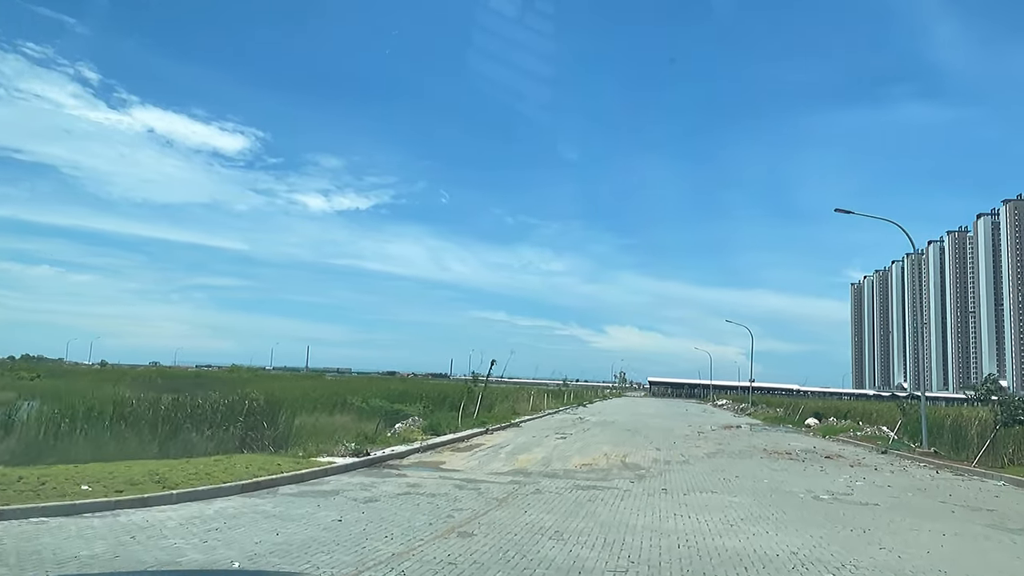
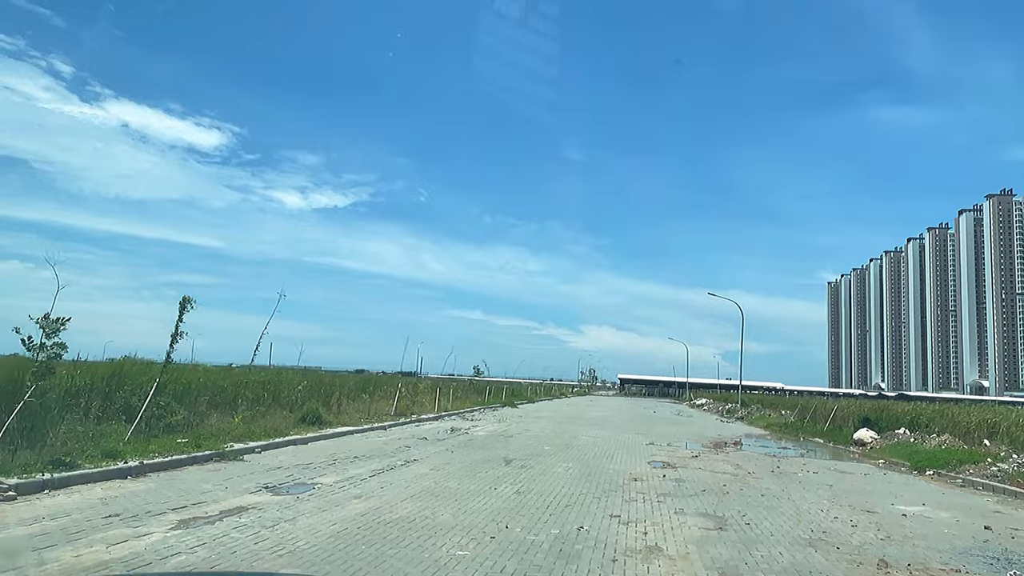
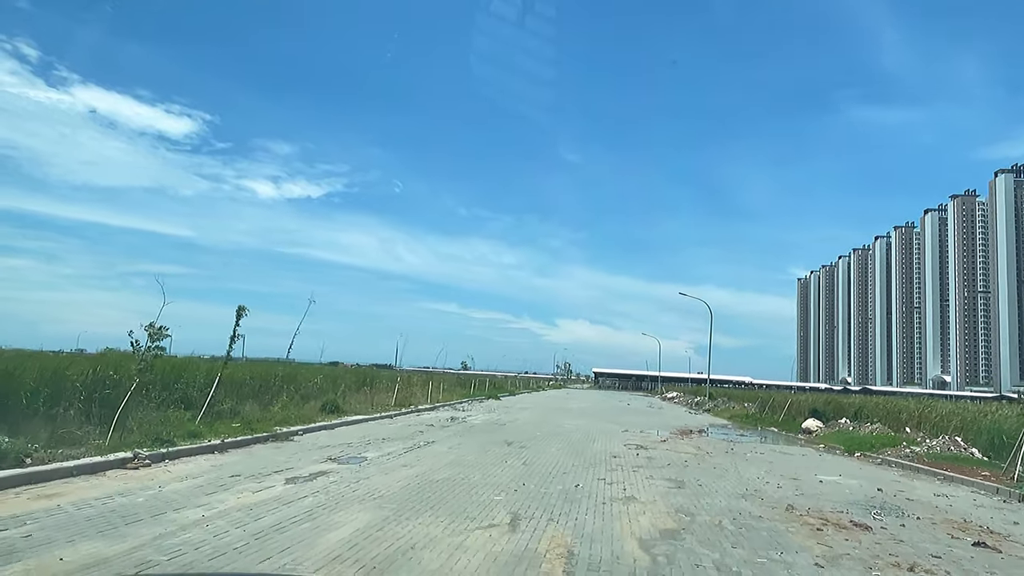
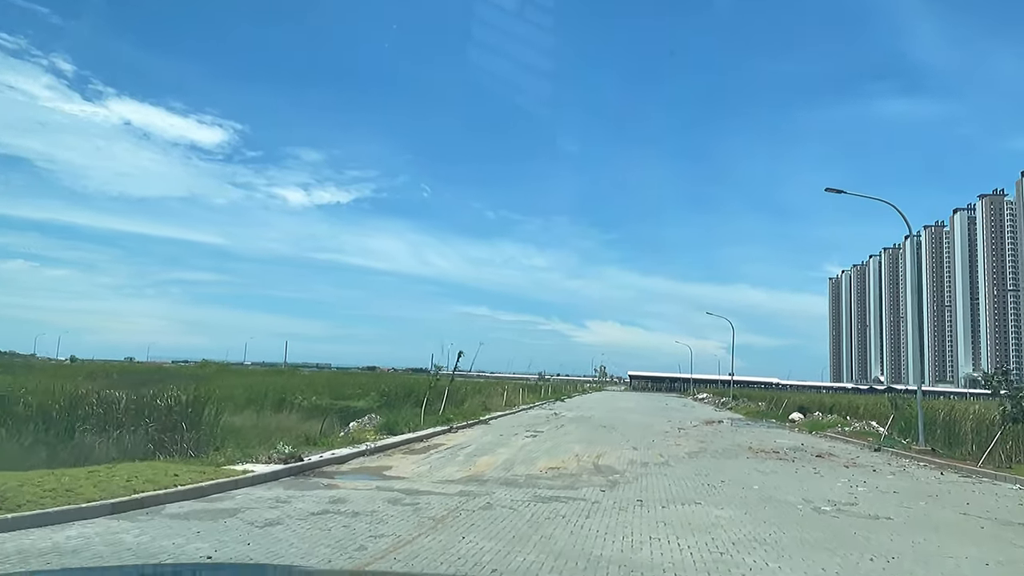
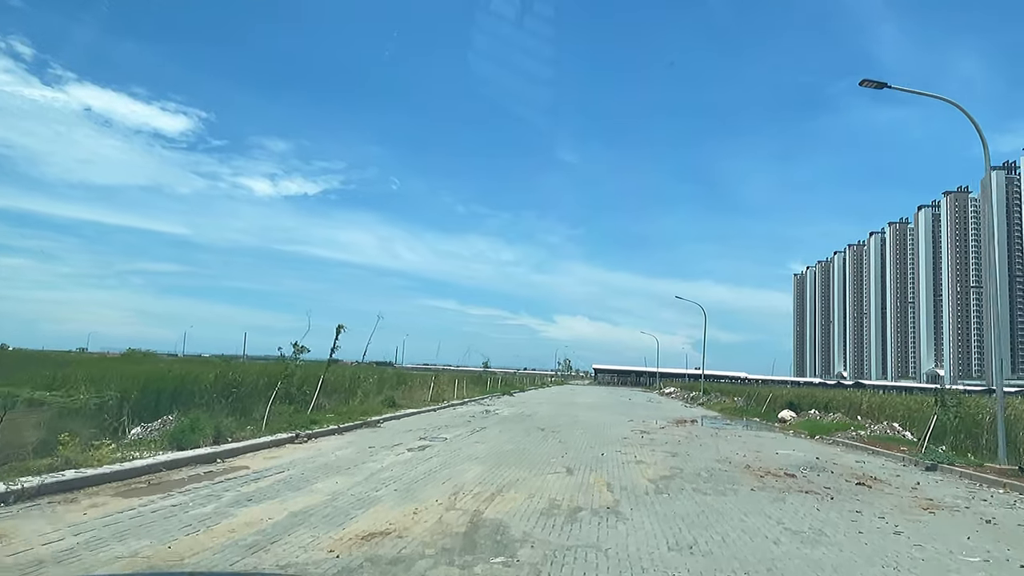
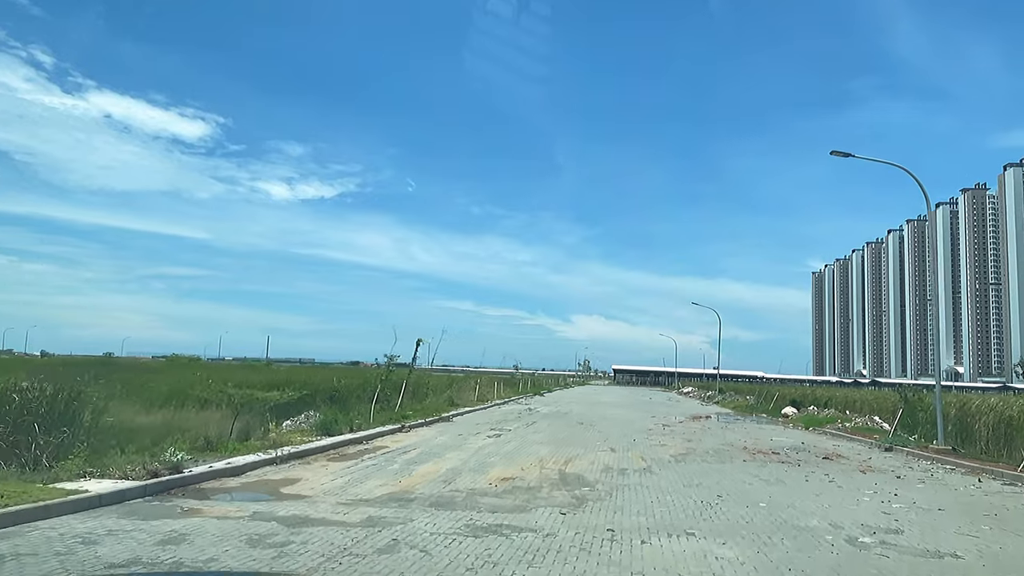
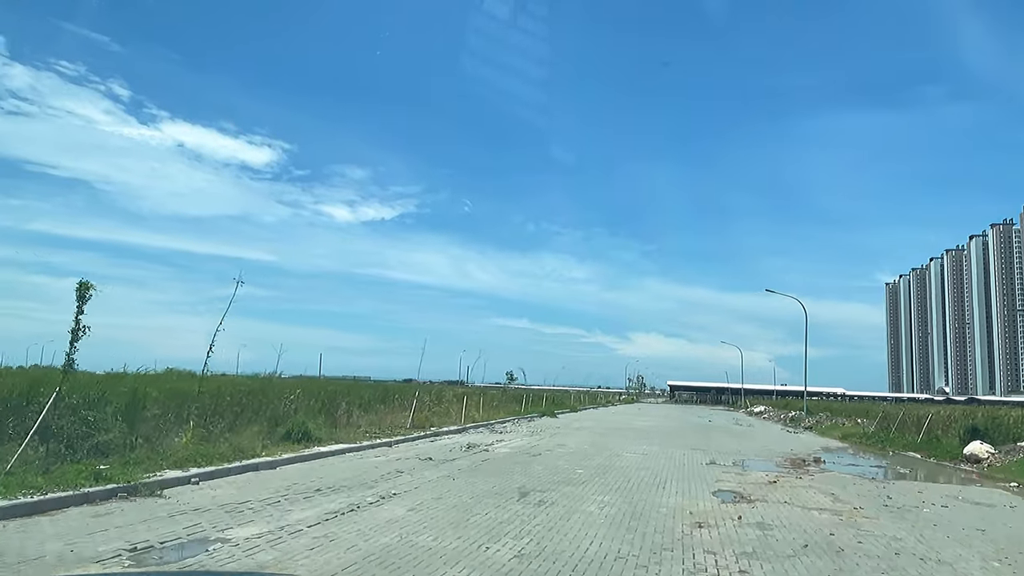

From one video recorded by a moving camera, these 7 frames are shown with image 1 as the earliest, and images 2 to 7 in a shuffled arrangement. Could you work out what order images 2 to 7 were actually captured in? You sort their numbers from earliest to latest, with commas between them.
4, 6, 5, 3, 2, 7
